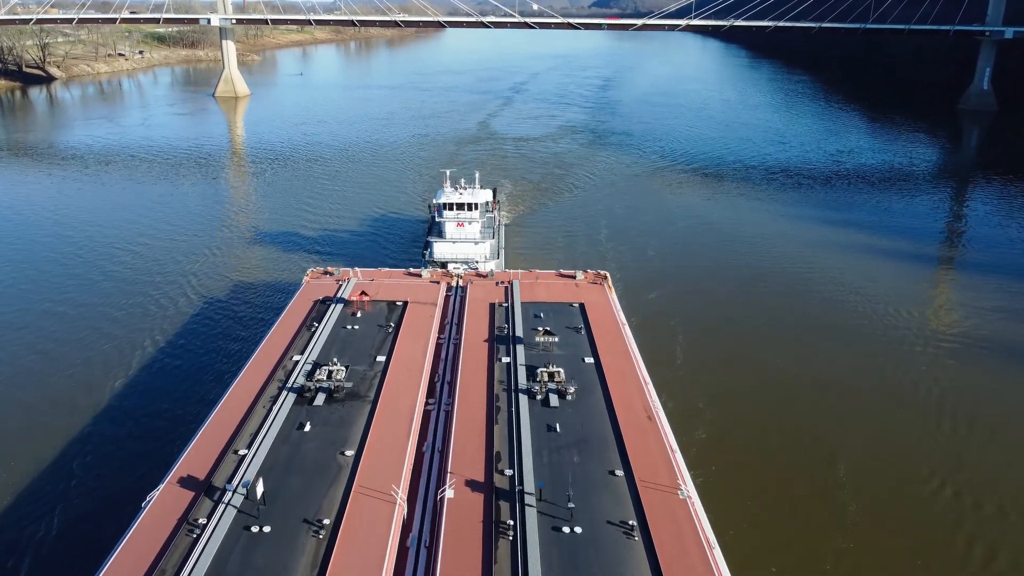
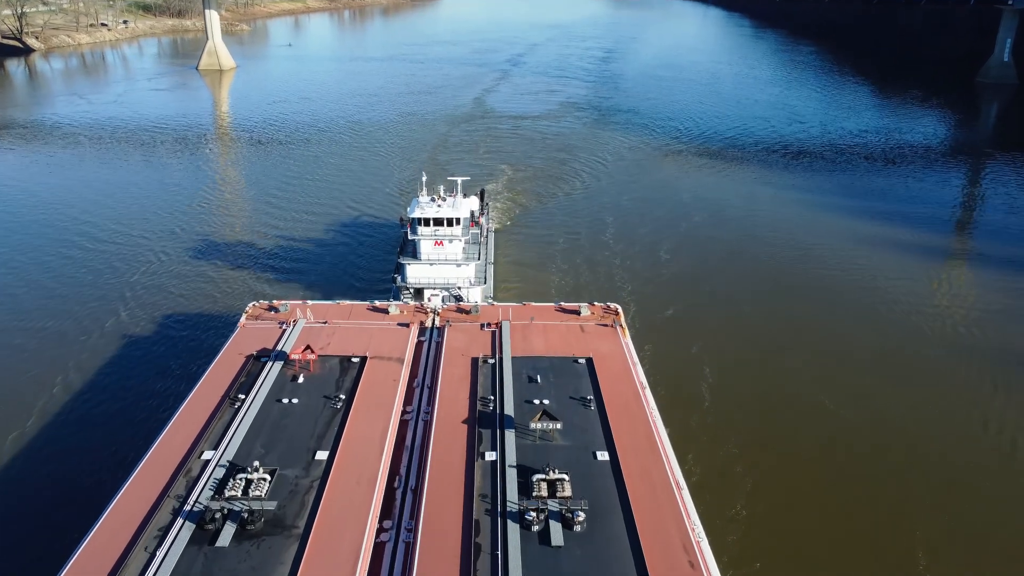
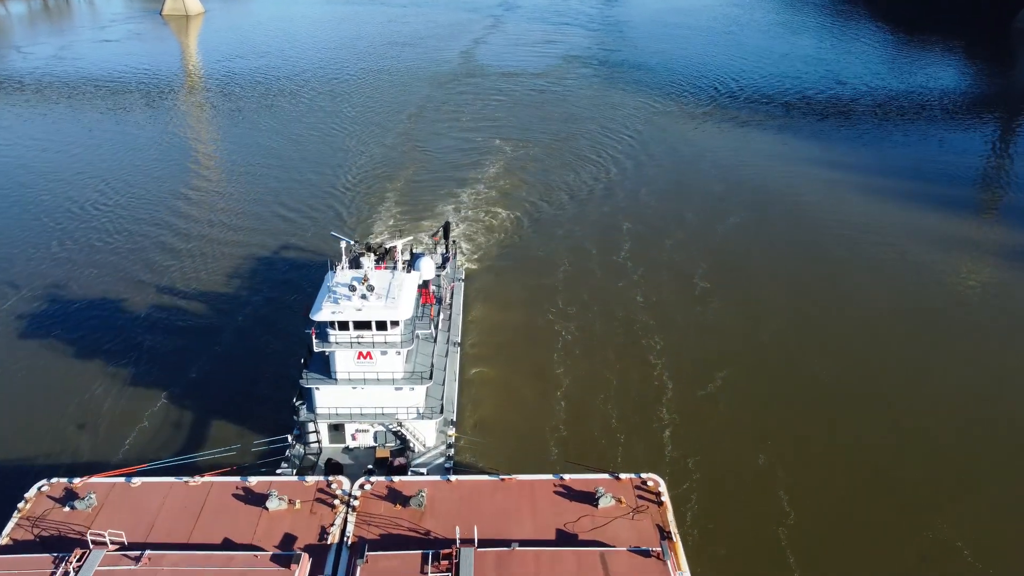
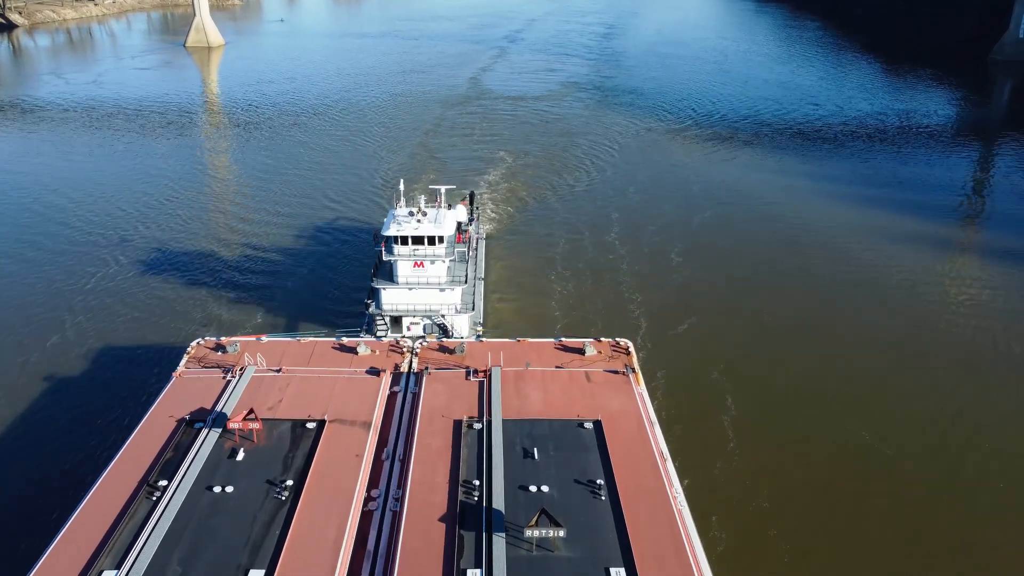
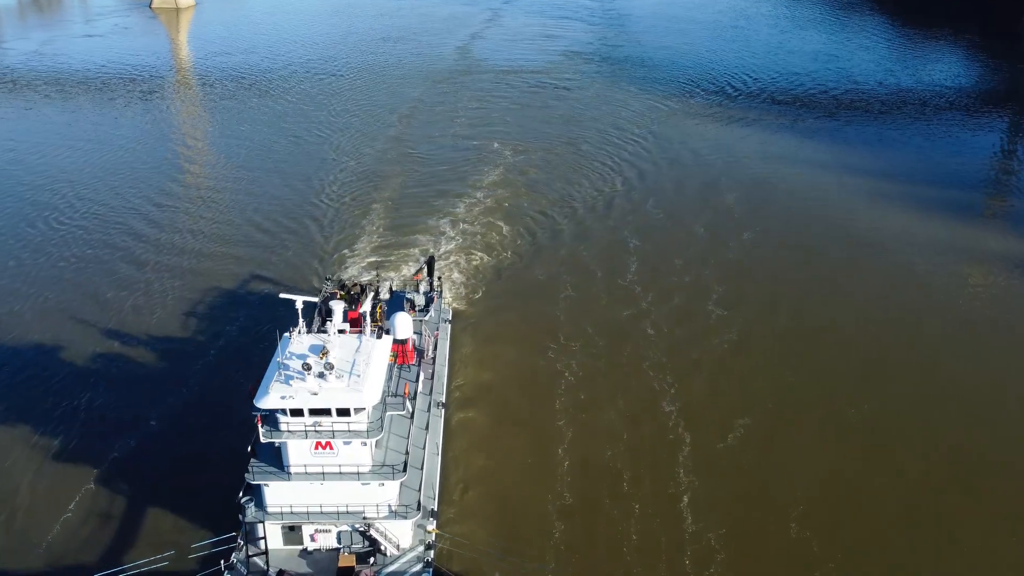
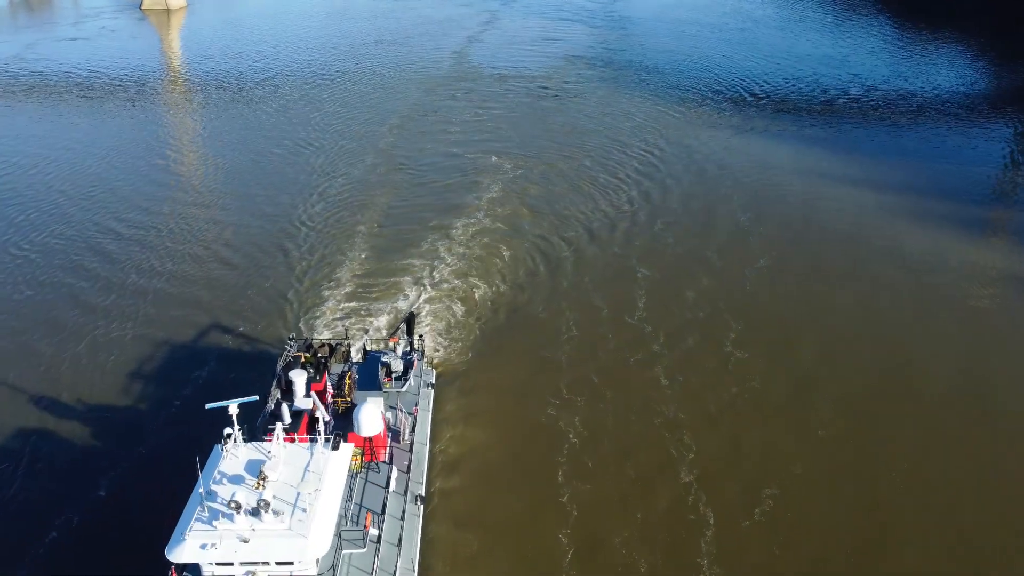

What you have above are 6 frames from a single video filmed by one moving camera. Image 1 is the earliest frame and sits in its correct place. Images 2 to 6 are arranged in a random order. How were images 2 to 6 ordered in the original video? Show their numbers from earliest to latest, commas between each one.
2, 4, 3, 5, 6
